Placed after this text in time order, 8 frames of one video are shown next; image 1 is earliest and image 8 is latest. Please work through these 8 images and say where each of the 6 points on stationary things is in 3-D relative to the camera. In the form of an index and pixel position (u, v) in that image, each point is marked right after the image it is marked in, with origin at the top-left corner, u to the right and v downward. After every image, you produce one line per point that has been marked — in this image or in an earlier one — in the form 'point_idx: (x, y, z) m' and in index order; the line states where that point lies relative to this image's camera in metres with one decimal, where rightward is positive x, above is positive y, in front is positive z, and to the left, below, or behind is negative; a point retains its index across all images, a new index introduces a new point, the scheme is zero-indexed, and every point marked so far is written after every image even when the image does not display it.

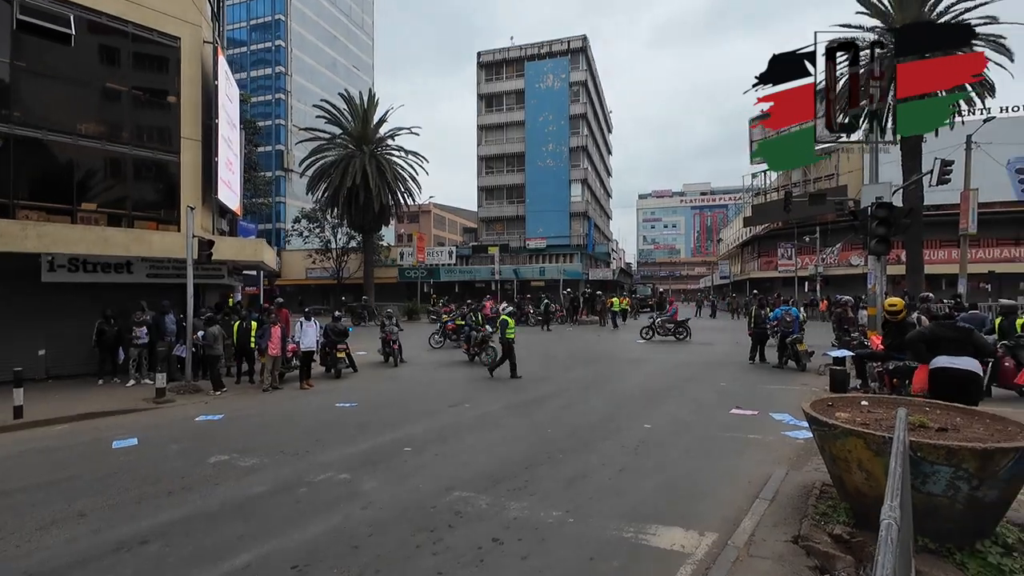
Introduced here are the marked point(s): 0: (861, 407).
0: (+3.3, -1.1, +4.6) m
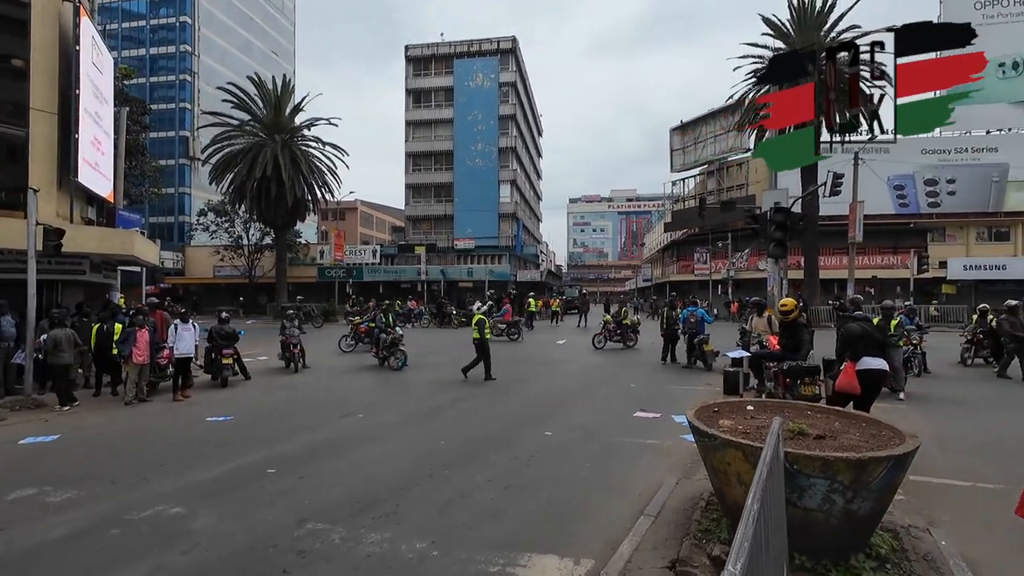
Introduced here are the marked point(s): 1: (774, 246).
0: (+2.1, -1.1, +4.3) m
1: (+6.4, +1.0, +11.7) m
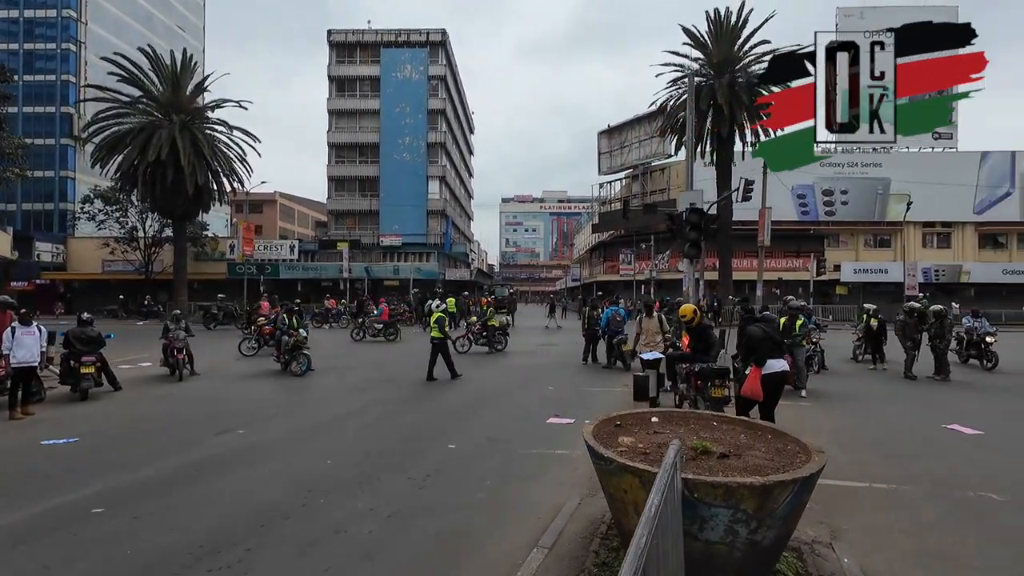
0: (+1.1, -1.1, +3.9) m
1: (+4.4, +1.0, +11.8) m
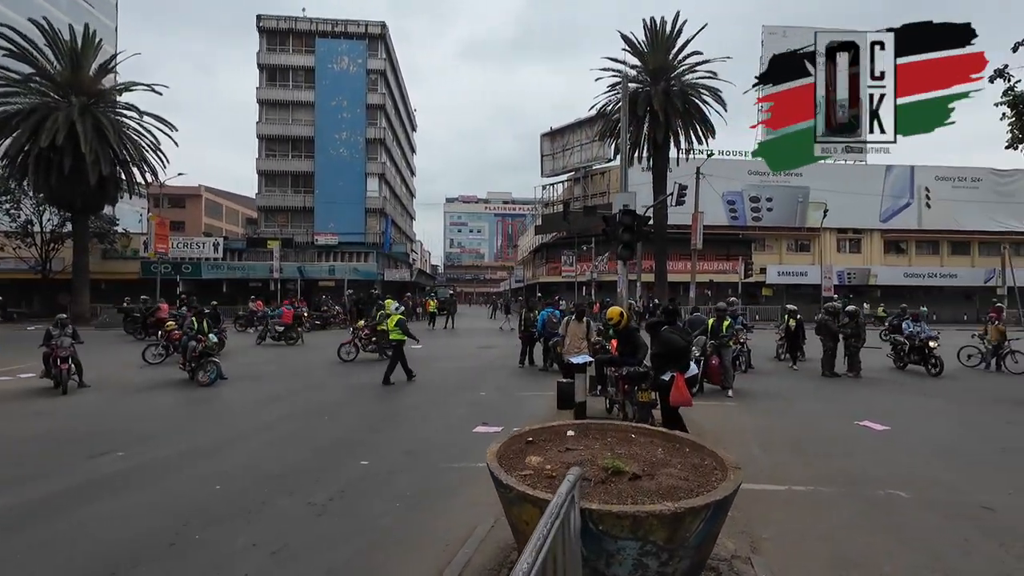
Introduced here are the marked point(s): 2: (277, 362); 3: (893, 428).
0: (+0.4, -1.1, +3.5) m
1: (+2.7, +1.0, +11.8) m
2: (-7.6, -2.4, +15.6) m
3: (+6.5, -2.4, +8.2) m
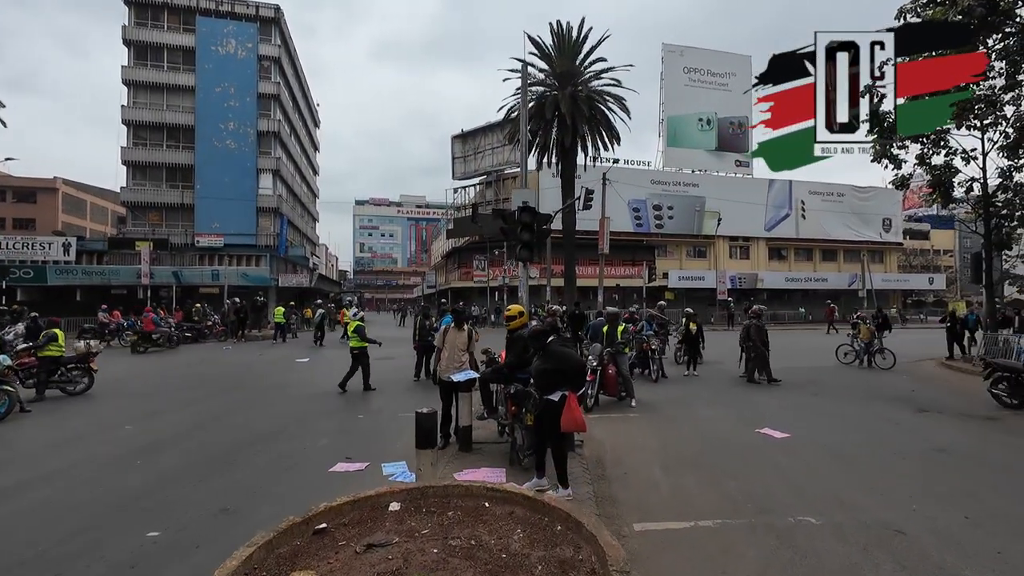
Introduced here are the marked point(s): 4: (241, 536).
0: (-0.7, -1.1, +2.2) m
1: (+0.2, +0.9, +10.8) m
2: (-10.6, -2.5, +12.8) m
3: (+4.6, -2.4, +7.9) m
4: (-2.5, -2.2, +4.4) m
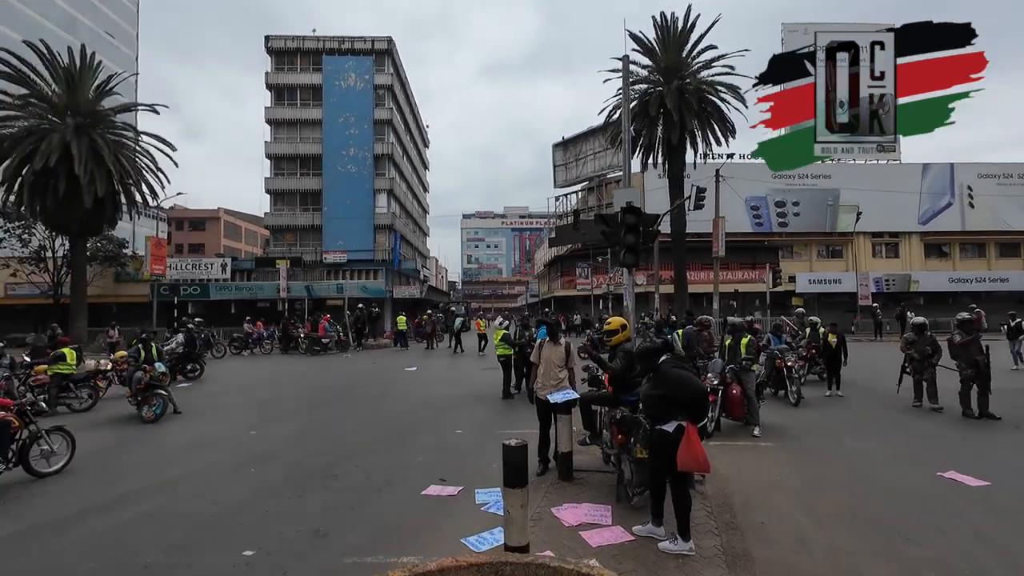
0: (-0.3, -1.2, +1.7) m
1: (+2.4, +0.7, +9.9) m
2: (-7.7, -3.0, +14.1) m
3: (+6.1, -2.5, +6.1) m
4: (-1.6, -2.4, +4.1) m
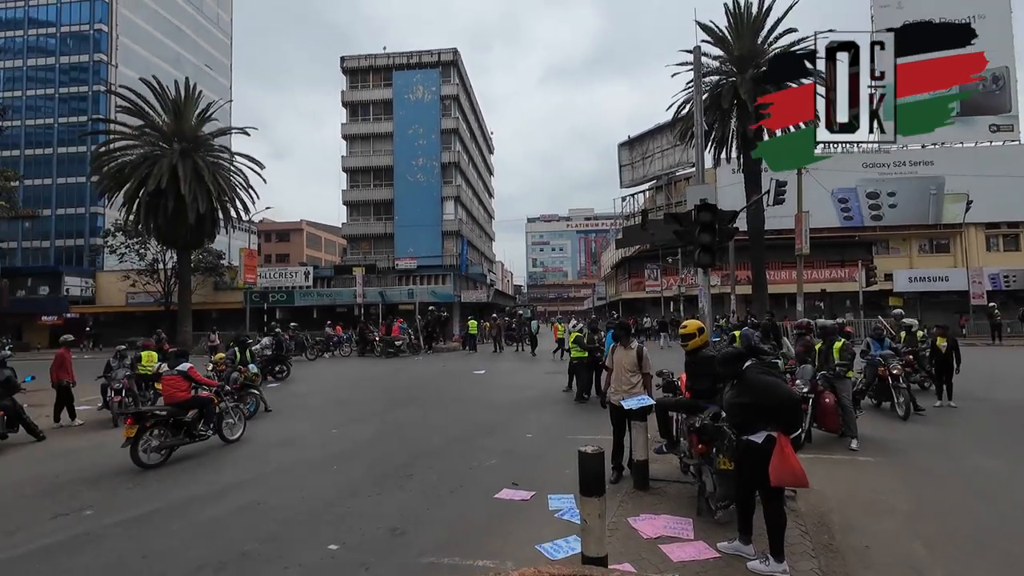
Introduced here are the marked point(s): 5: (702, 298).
0: (0.0, -1.2, +1.7) m
1: (+3.7, +0.7, +9.4) m
2: (-5.7, -3.2, +14.9) m
3: (+6.9, -2.4, +5.2) m
4: (-0.9, -2.4, +4.2) m
5: (+4.6, -0.2, +11.8) m
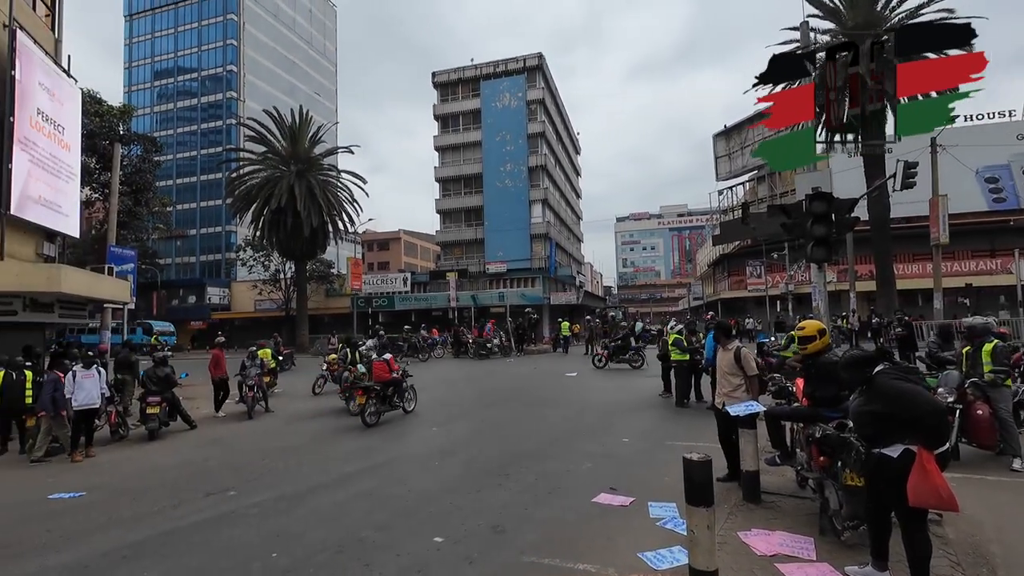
0: (+0.4, -1.2, +1.6) m
1: (+5.4, +0.7, +8.6) m
2: (-2.7, -3.3, +15.7) m
3: (+7.9, -2.3, +3.8) m
4: (-0.1, -2.4, +4.3) m
5: (+6.8, -0.2, +10.8) m
